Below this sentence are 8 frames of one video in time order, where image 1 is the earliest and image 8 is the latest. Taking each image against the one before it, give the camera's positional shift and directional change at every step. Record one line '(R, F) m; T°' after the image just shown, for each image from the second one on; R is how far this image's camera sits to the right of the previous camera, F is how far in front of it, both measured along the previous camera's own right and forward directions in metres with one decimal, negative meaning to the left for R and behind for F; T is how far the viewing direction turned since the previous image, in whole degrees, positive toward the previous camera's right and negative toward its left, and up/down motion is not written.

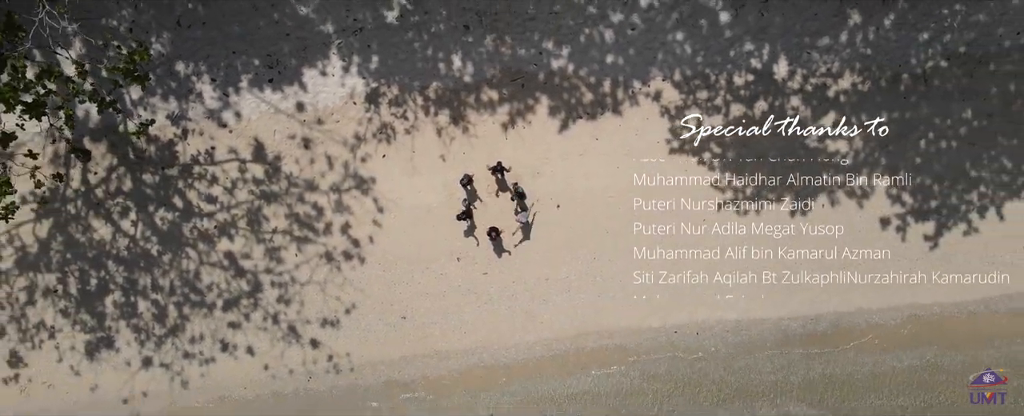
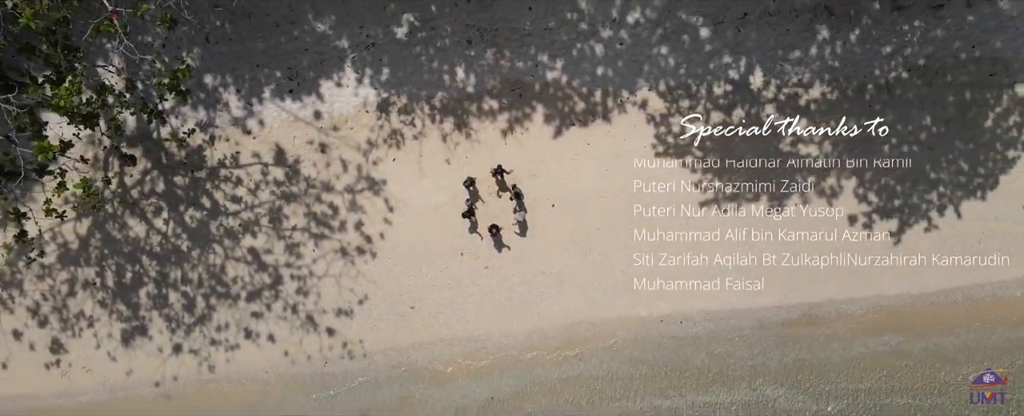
(+0.1, -1.0) m; 0°
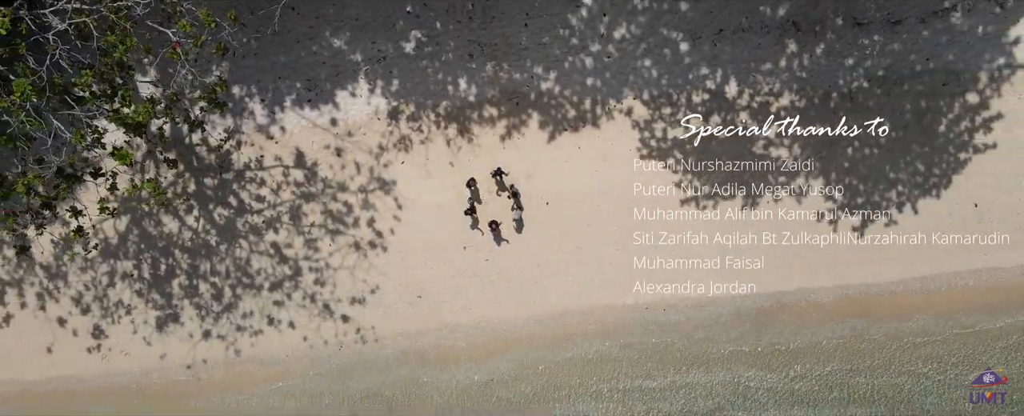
(+0.1, -1.2) m; 0°
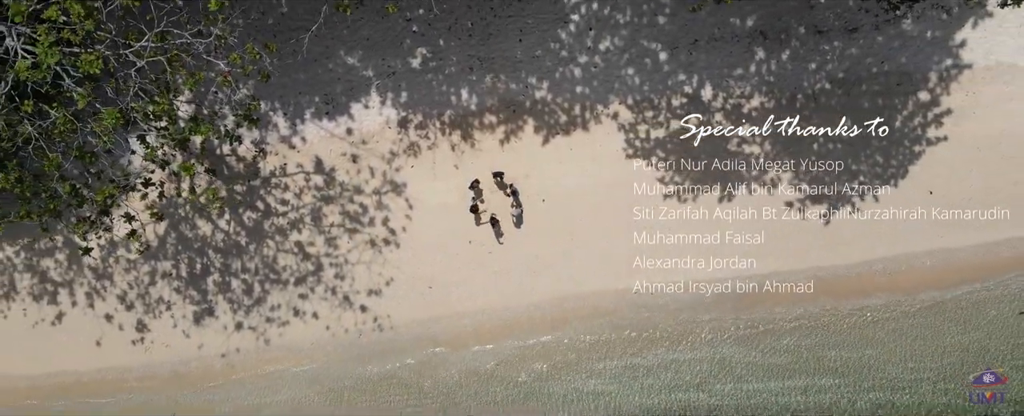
(+0.1, -1.4) m; 0°
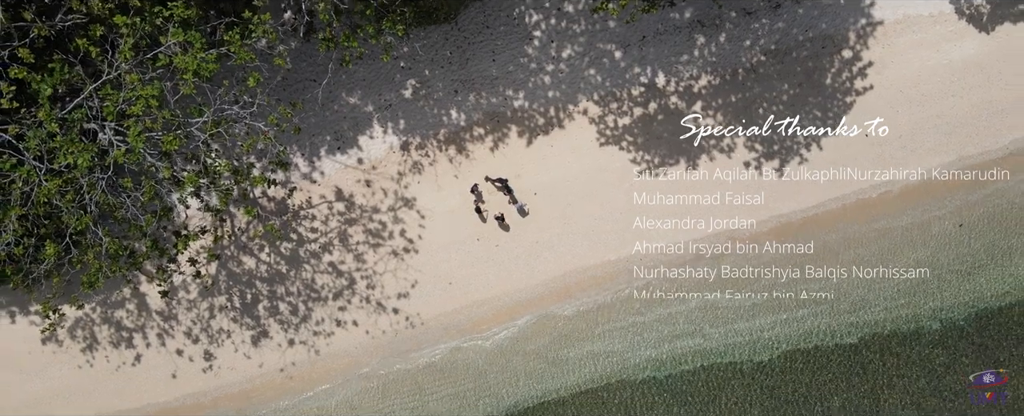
(+0.2, -2.2) m; 0°
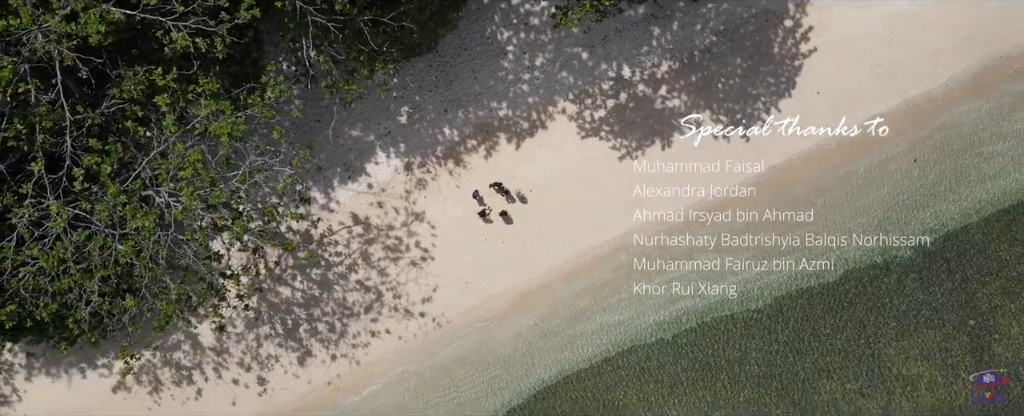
(+0.1, -1.8) m; 0°
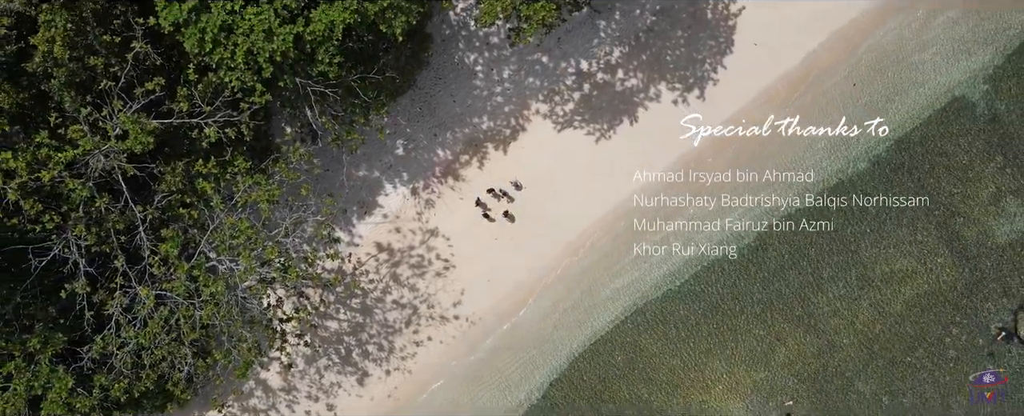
(+0.1, -2.2) m; 0°
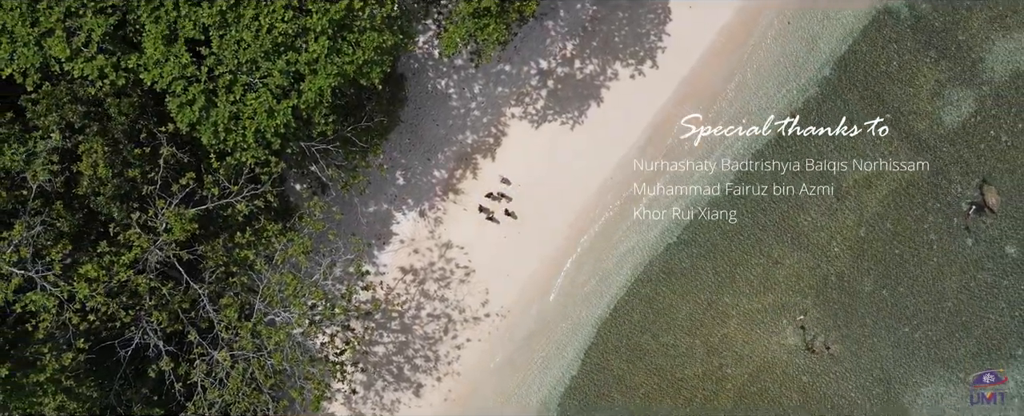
(+0.1, -2.0) m; 0°
